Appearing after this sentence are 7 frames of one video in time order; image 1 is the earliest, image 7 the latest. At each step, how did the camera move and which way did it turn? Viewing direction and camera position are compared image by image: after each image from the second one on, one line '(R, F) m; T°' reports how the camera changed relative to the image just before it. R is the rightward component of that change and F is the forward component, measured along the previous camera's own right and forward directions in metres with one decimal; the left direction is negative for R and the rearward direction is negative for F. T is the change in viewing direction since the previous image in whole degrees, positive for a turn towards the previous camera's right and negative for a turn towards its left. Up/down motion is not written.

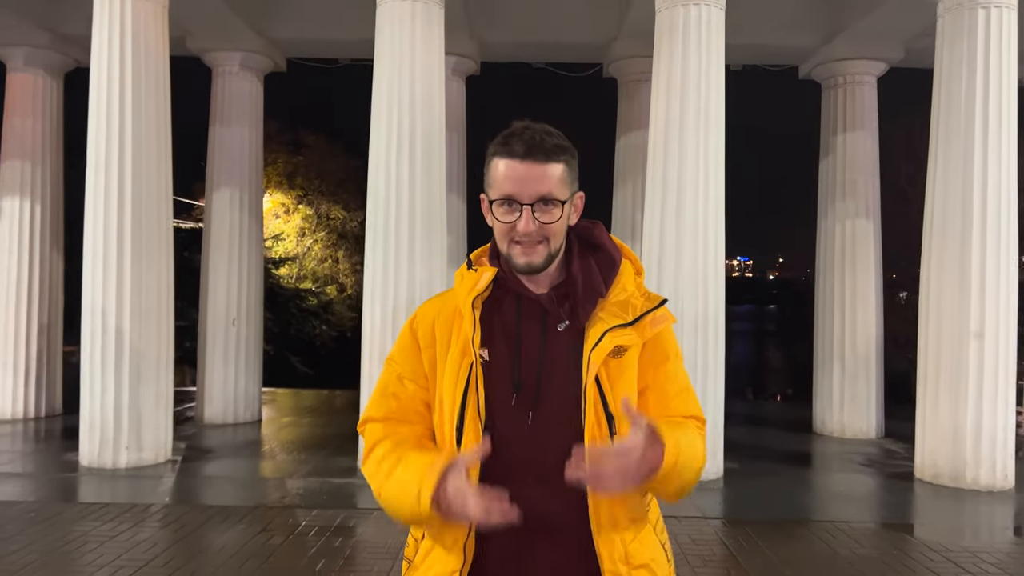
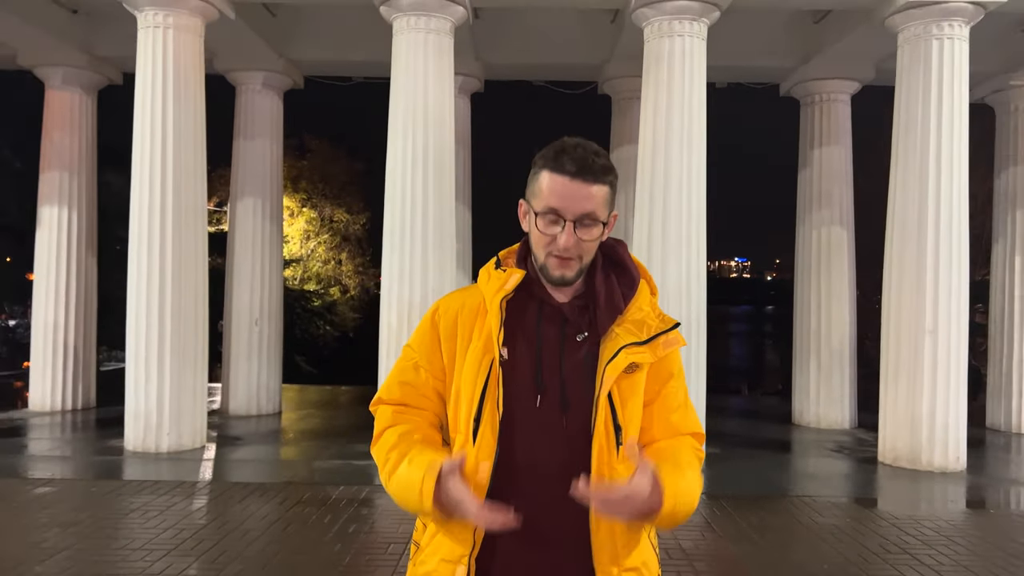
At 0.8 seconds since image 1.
(0.0, -0.9) m; 0°
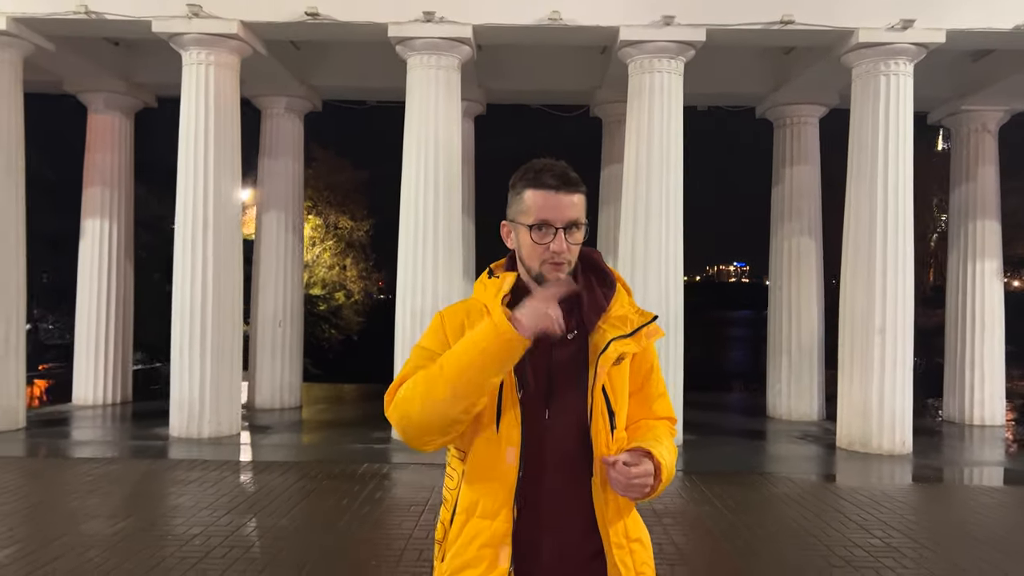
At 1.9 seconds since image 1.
(0.0, -1.2) m; 0°
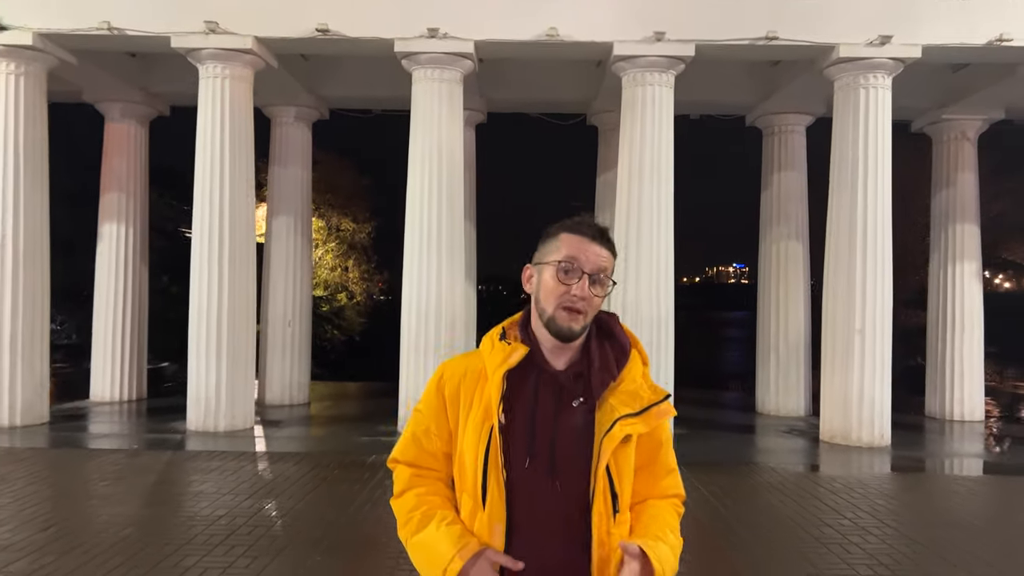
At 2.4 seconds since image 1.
(0.0, -0.5) m; 0°
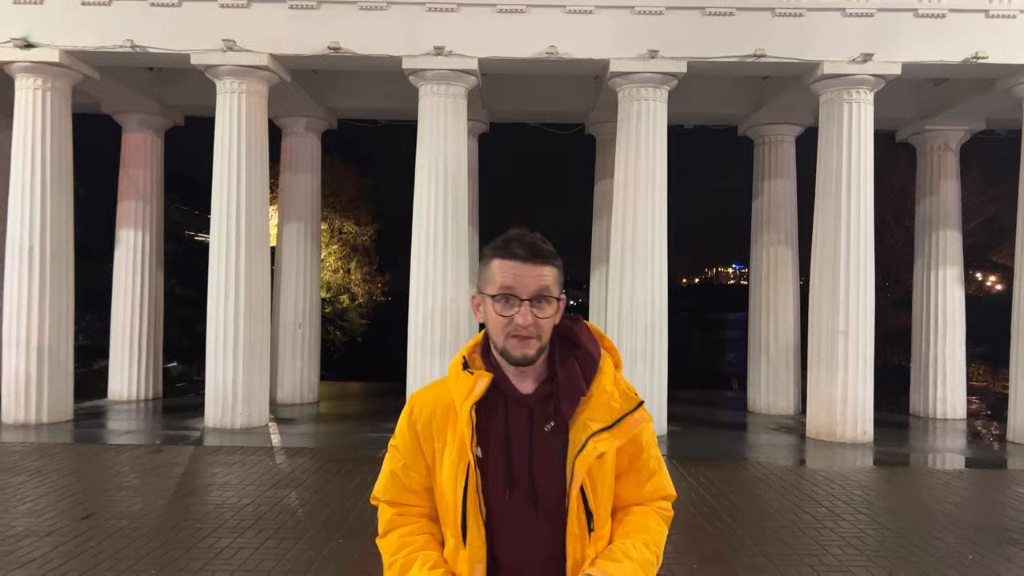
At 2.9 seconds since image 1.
(0.0, -0.6) m; 0°
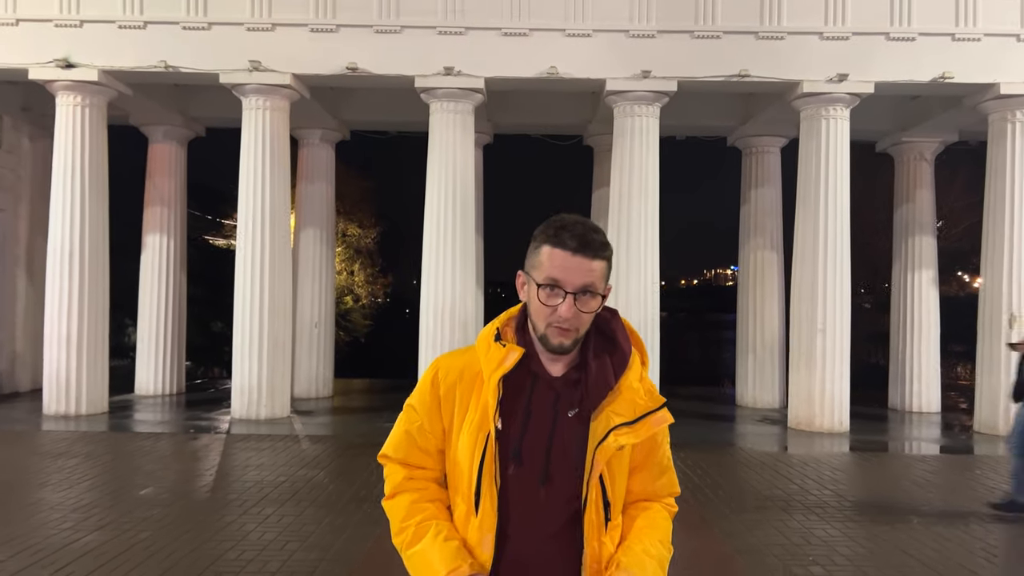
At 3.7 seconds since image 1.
(-0.1, -0.9) m; 0°
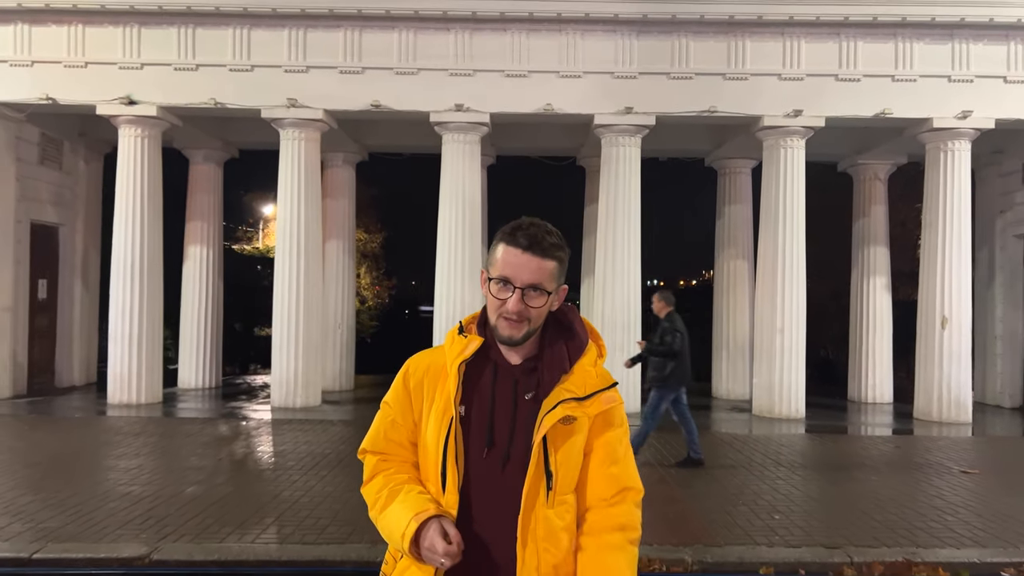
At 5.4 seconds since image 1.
(0.0, -1.8) m; 0°
